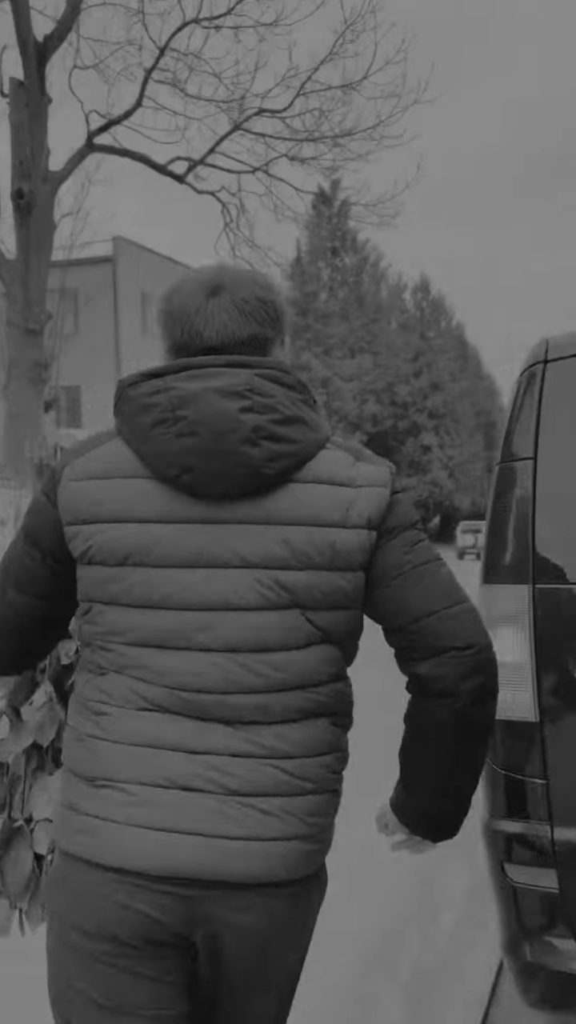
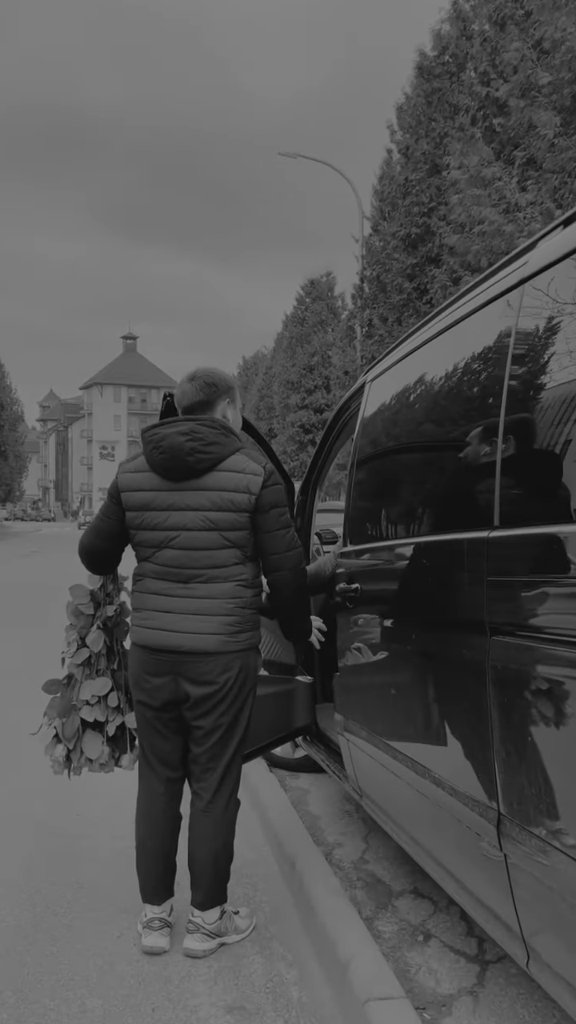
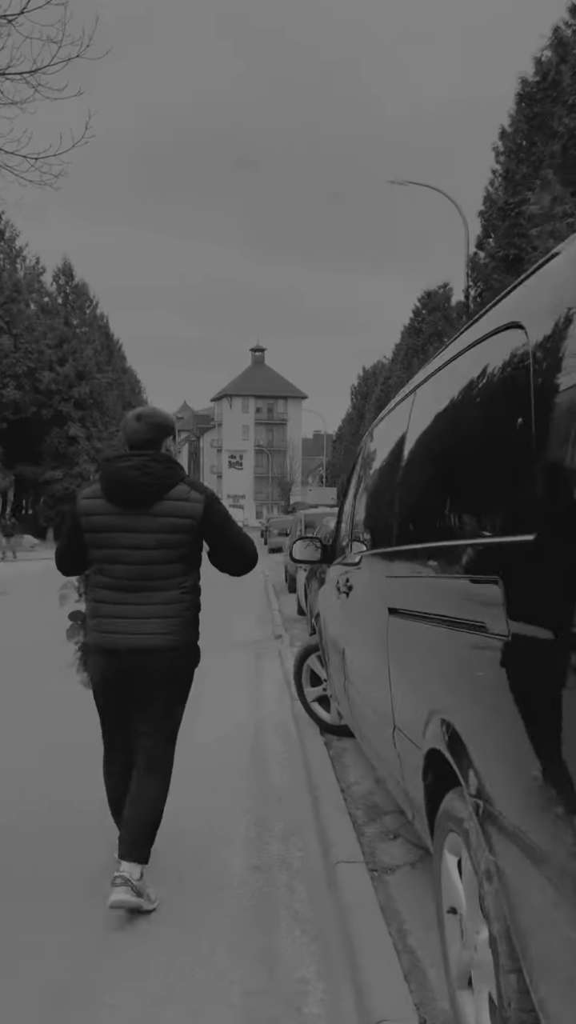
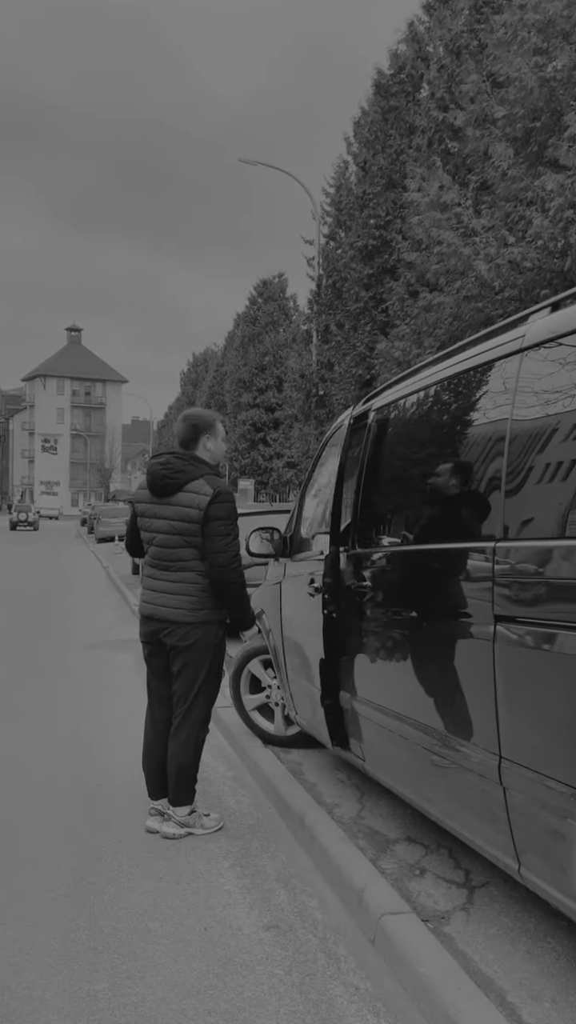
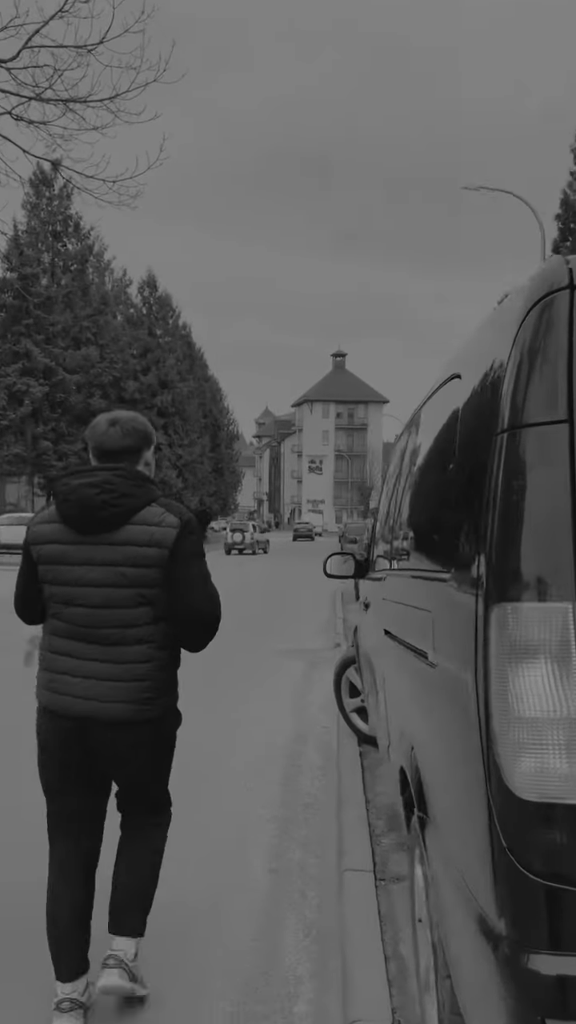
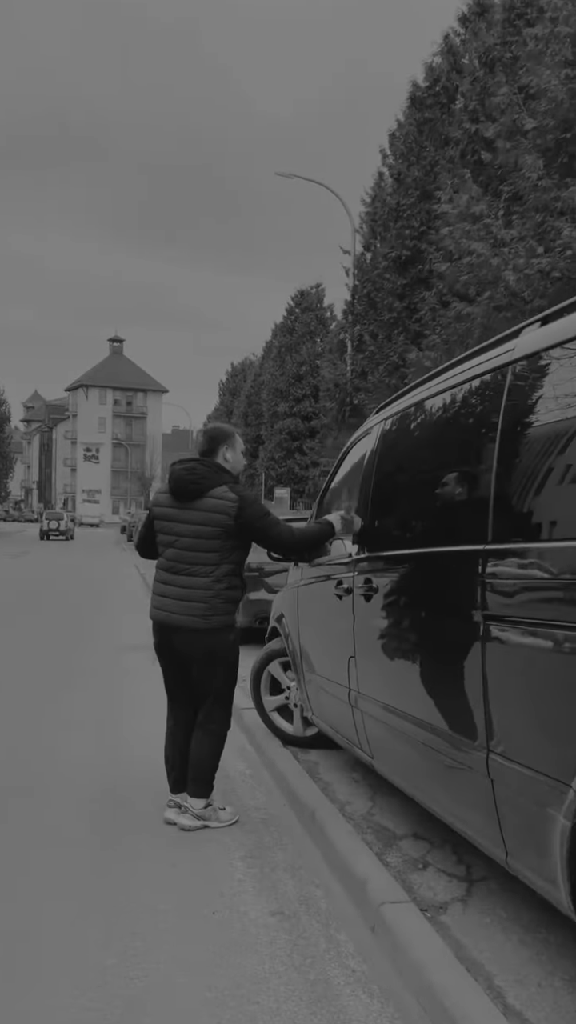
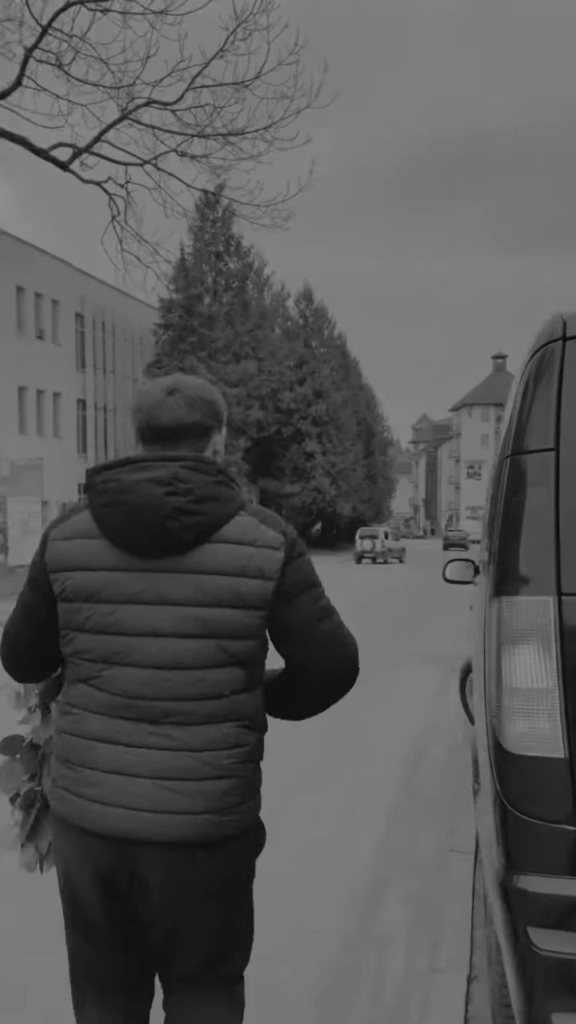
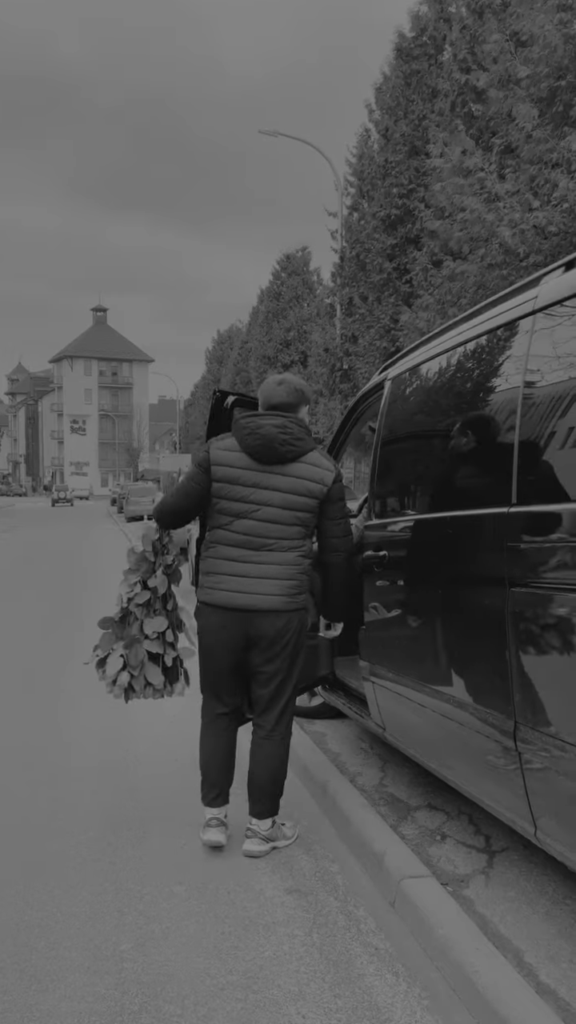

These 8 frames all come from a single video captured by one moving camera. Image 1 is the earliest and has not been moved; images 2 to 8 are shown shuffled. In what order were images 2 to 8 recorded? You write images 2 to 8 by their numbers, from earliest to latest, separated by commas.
7, 5, 3, 6, 4, 8, 2
